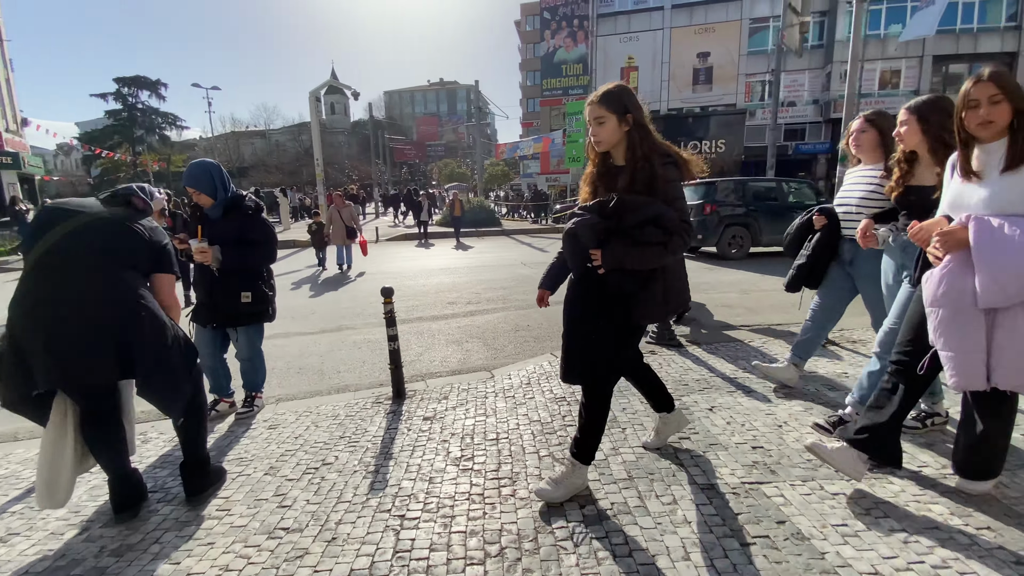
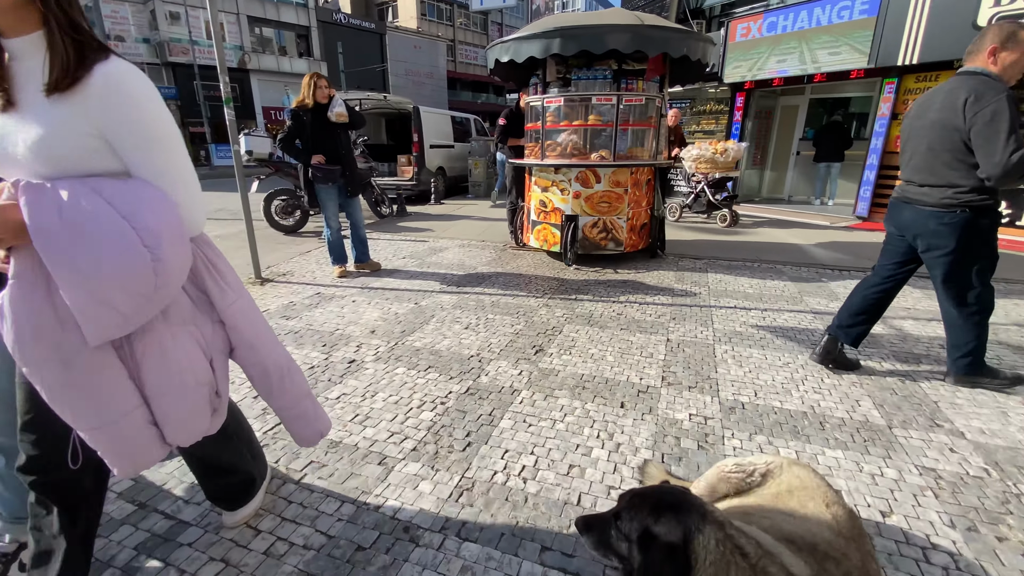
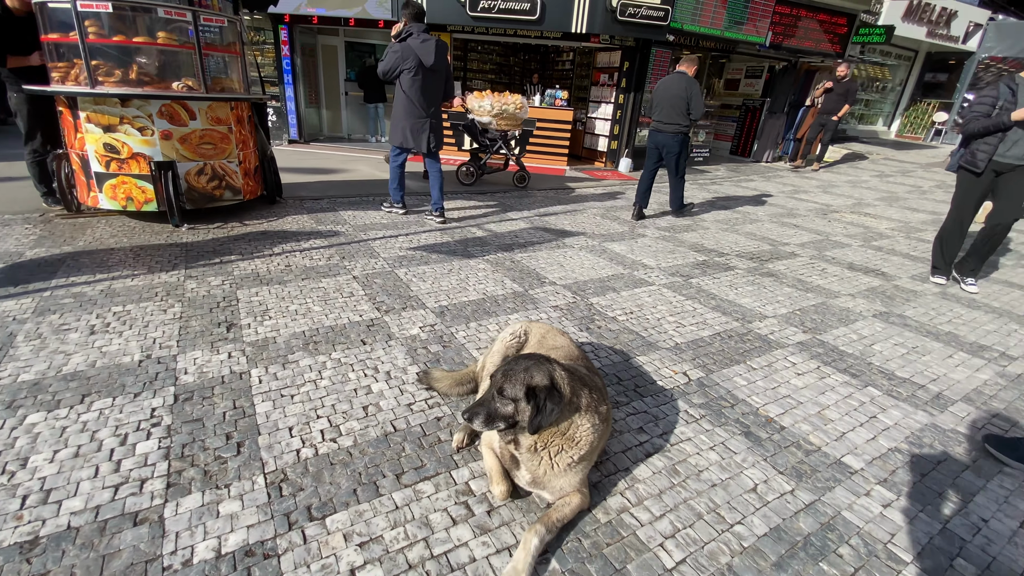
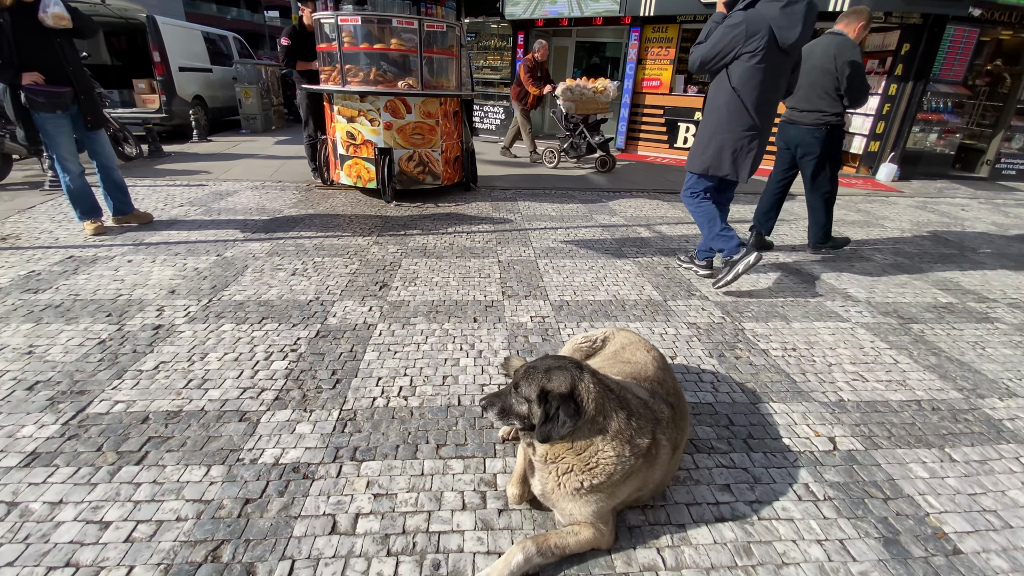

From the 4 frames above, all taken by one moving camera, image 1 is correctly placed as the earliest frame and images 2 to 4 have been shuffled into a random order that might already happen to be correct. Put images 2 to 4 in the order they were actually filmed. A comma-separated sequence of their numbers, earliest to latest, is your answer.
2, 4, 3
